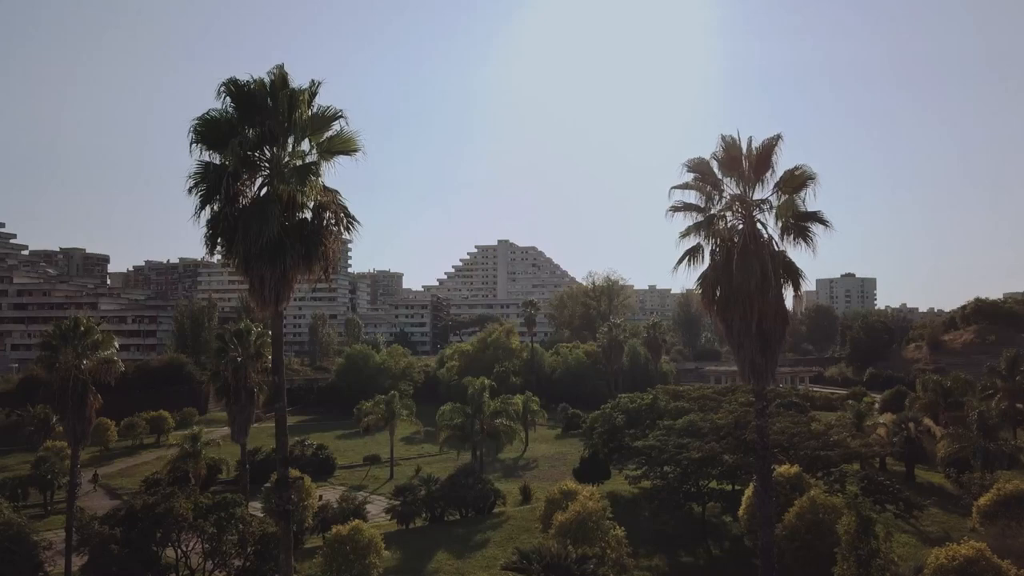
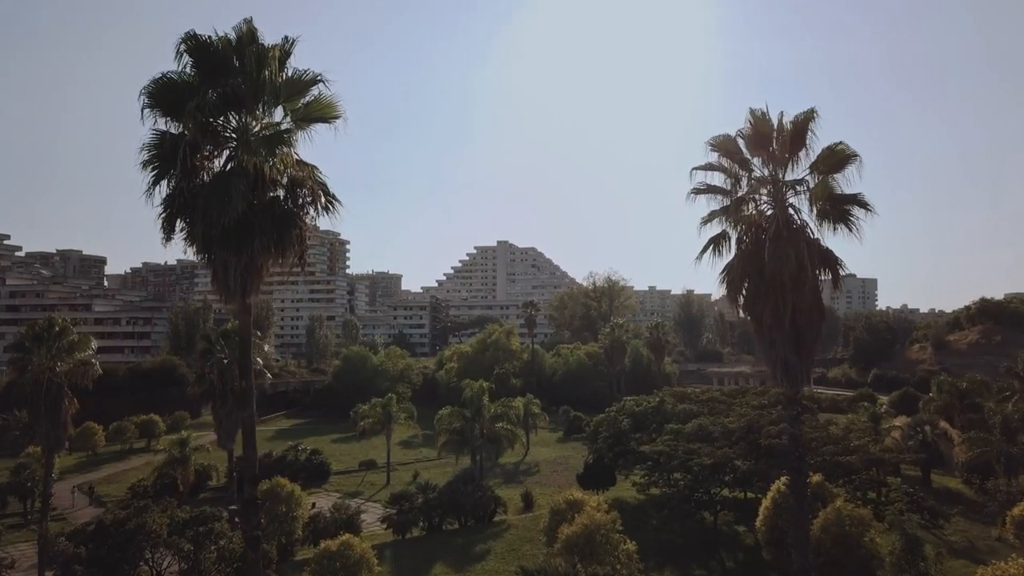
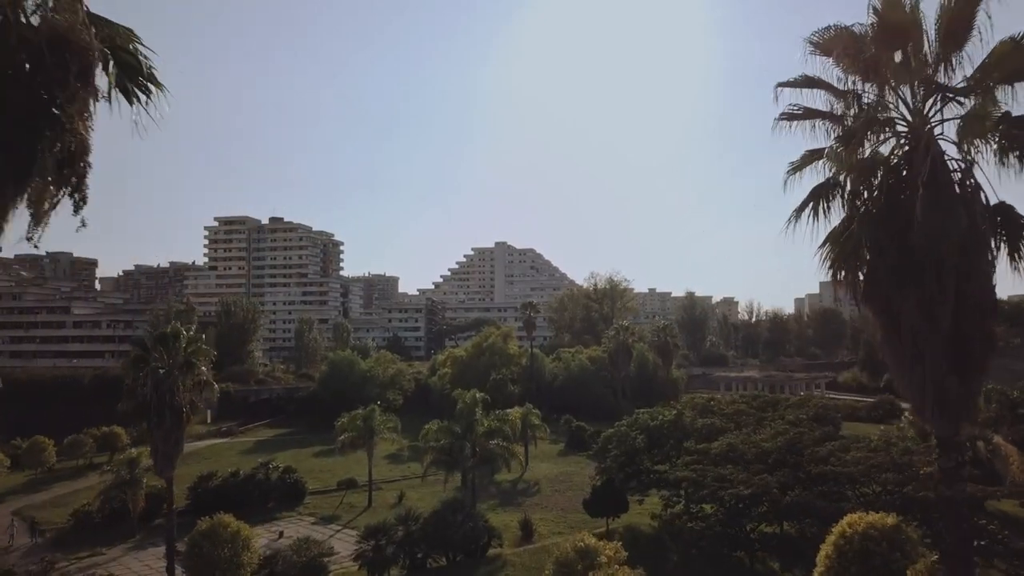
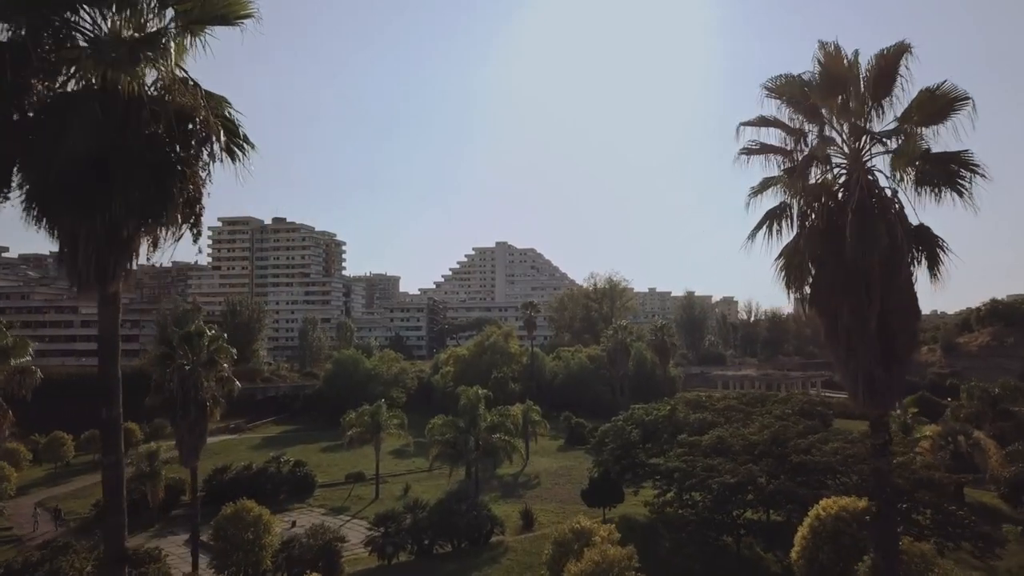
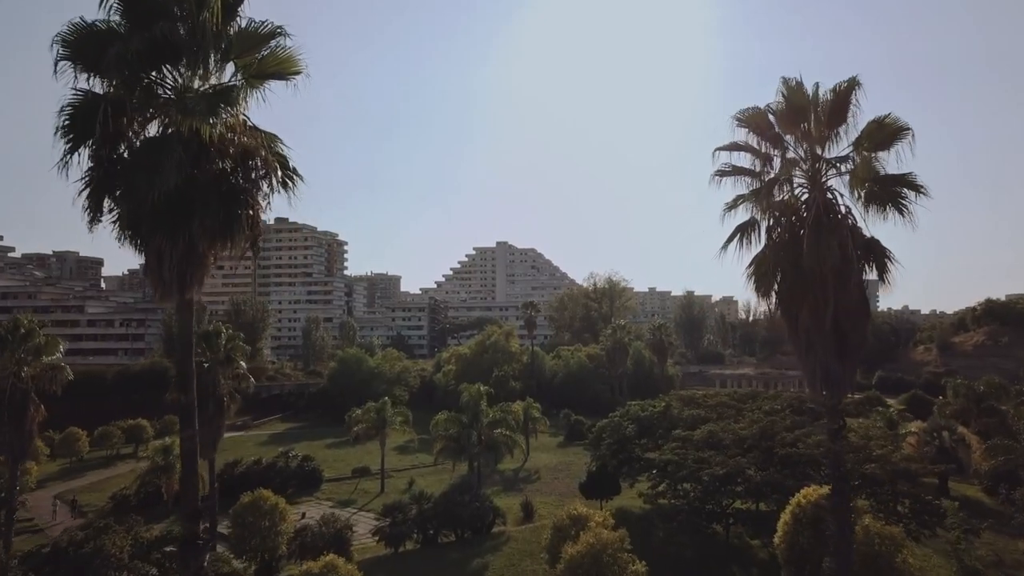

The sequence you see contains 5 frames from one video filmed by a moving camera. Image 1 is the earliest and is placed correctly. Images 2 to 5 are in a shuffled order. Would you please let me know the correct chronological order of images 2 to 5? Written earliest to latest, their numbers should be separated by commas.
2, 5, 4, 3
